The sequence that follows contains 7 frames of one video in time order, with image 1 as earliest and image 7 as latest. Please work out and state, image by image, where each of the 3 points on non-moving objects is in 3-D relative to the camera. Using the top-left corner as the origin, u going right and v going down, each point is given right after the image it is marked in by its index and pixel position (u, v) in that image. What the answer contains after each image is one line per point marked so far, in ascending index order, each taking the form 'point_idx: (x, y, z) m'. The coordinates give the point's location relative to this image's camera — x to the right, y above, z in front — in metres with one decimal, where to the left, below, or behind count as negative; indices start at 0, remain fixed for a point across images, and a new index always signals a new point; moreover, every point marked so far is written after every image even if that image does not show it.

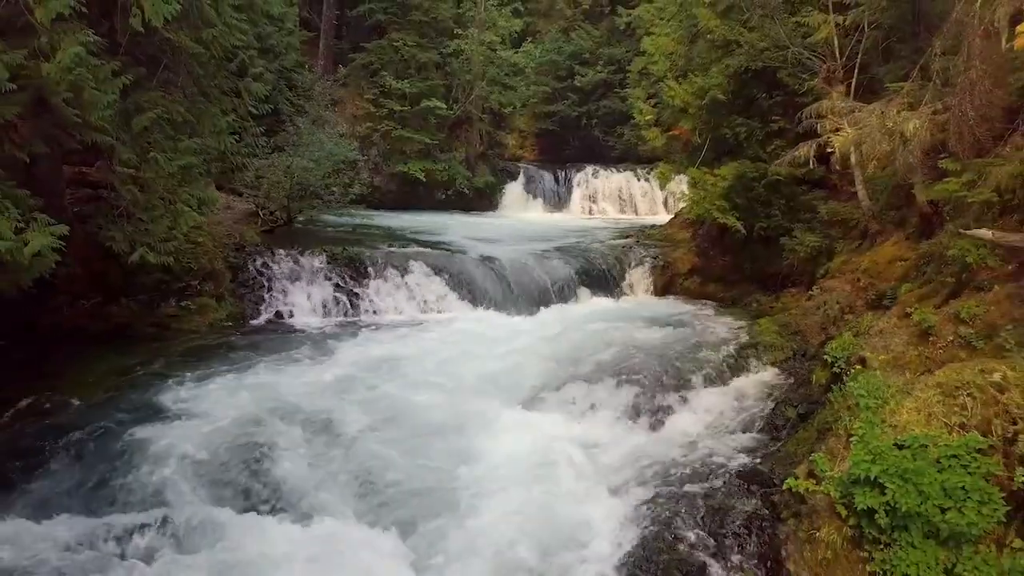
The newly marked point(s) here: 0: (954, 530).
0: (+2.3, -1.3, +3.2) m
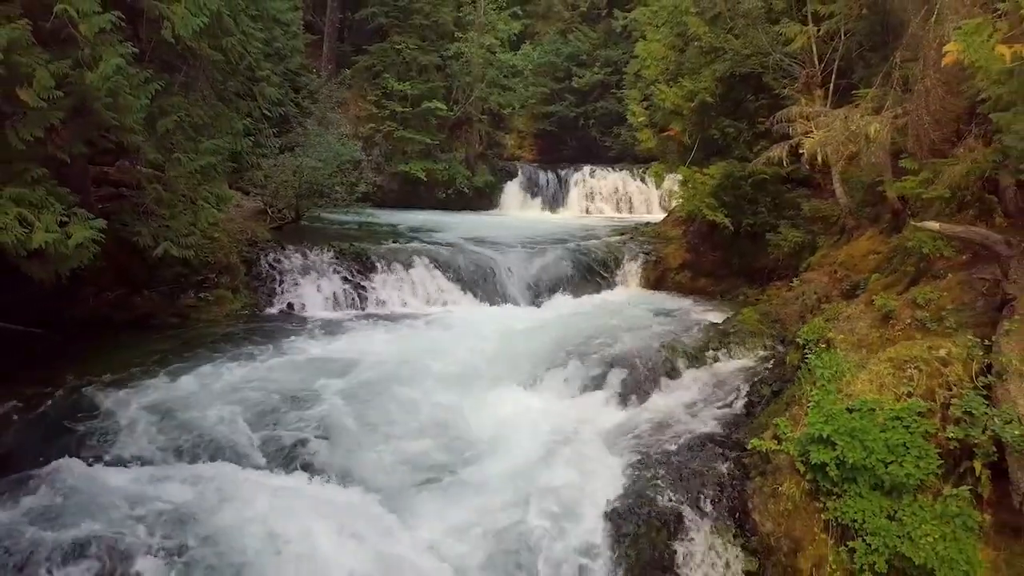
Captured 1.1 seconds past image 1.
0: (+2.3, -1.2, +3.7) m
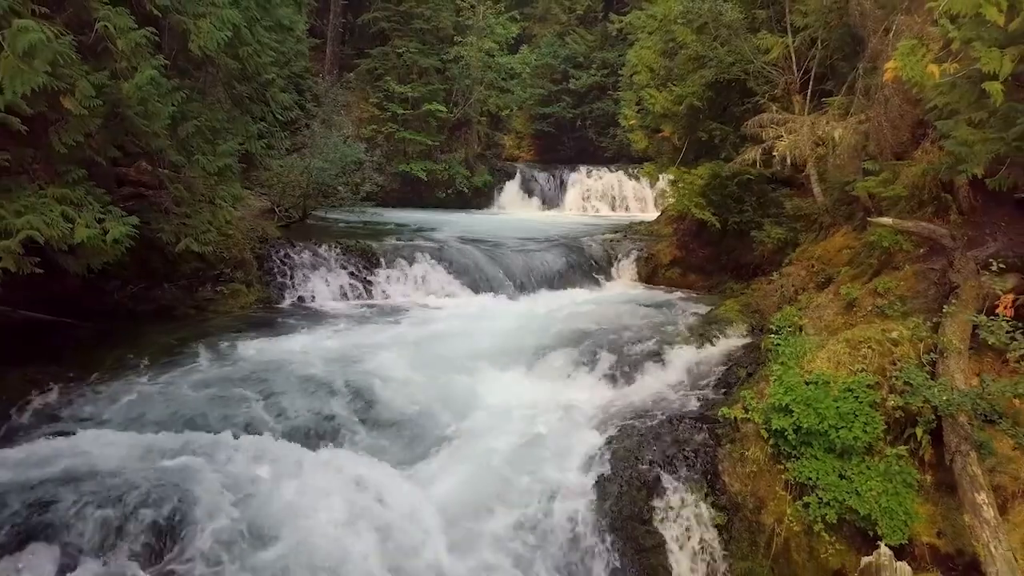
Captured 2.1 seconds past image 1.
0: (+2.3, -1.1, +4.2) m
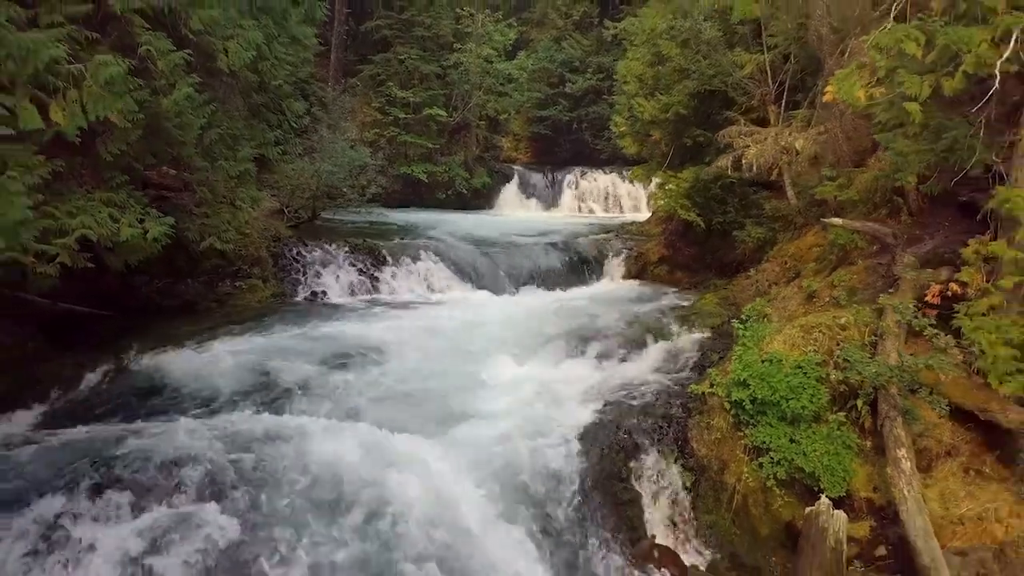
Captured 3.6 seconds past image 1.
0: (+2.3, -1.0, +4.9) m
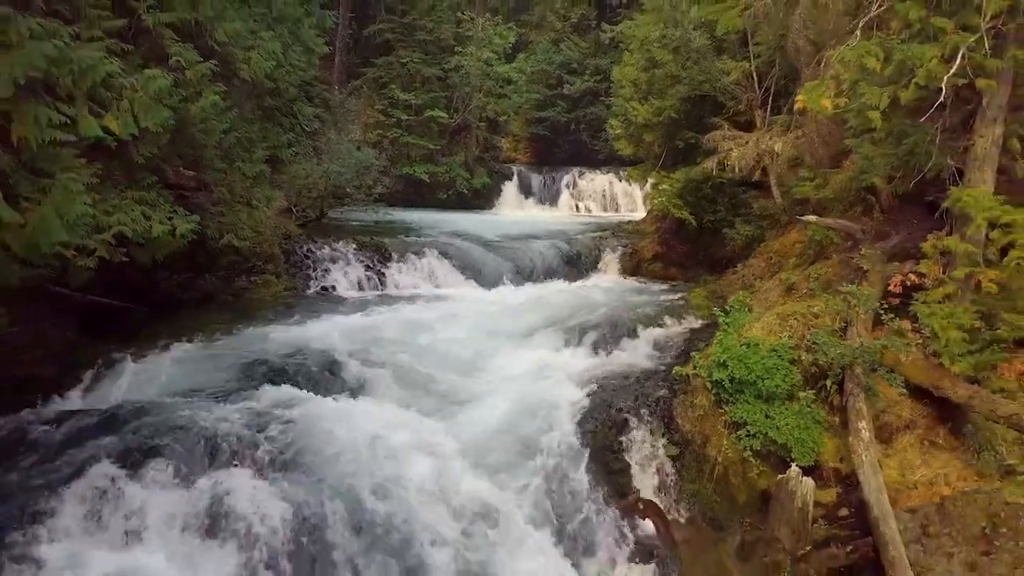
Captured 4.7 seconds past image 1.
0: (+2.3, -0.9, +5.5) m
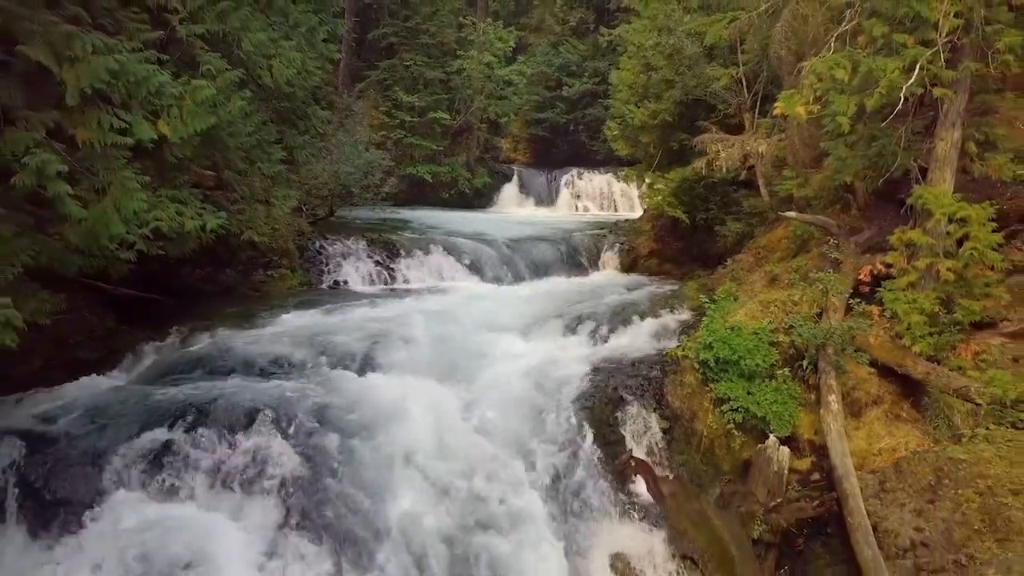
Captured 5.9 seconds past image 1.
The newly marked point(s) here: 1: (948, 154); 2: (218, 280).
0: (+2.4, -0.8, +6.1) m
1: (+4.2, +1.3, +5.9) m
2: (-4.8, +0.1, +10.0) m
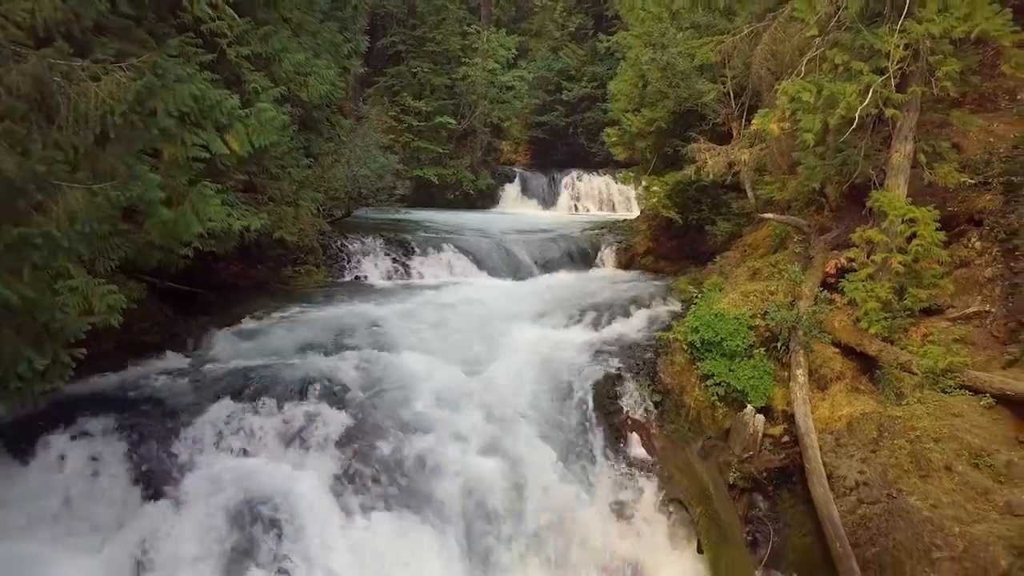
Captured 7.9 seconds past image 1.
0: (+2.5, -0.7, +7.0) m
1: (+4.4, +1.4, +6.9) m
2: (-4.7, +0.2, +10.9) m
